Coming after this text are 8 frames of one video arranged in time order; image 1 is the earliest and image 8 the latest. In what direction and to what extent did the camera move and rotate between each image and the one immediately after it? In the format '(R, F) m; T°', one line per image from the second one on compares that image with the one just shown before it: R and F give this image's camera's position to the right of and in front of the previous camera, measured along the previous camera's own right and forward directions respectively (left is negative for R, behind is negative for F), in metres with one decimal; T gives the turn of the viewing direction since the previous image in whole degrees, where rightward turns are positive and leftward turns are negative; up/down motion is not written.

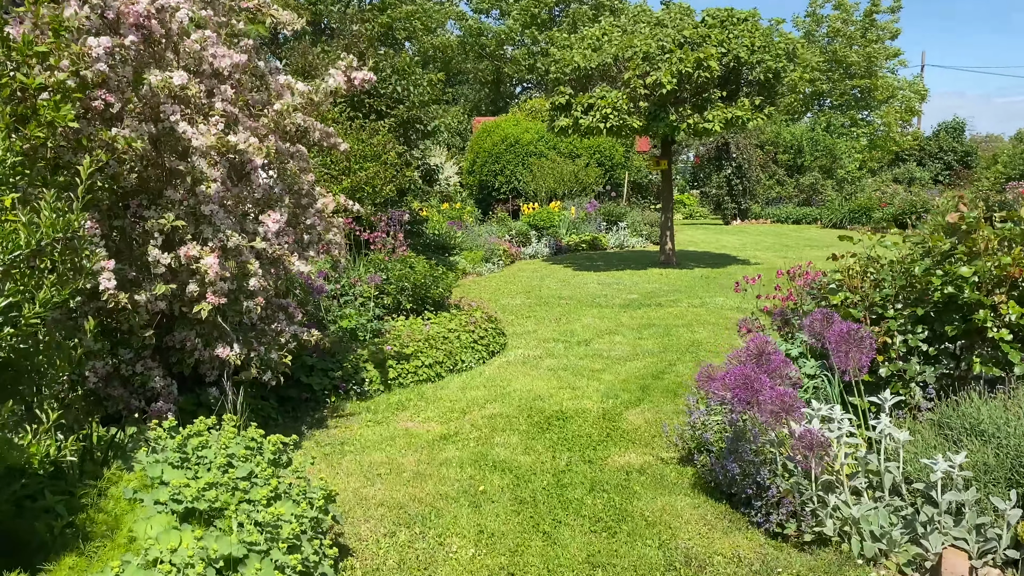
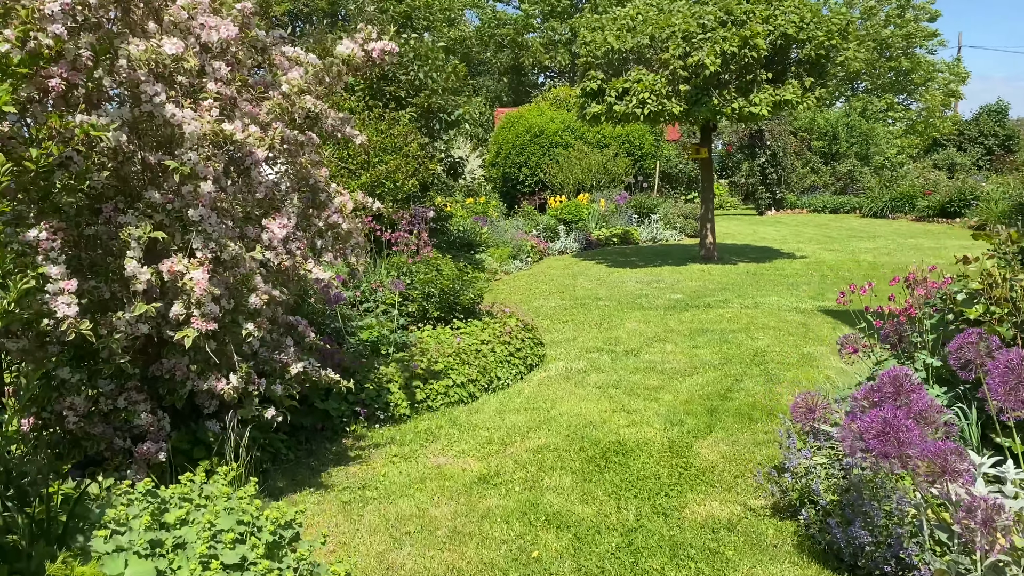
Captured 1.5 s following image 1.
(-0.1, +0.7) m; -1°
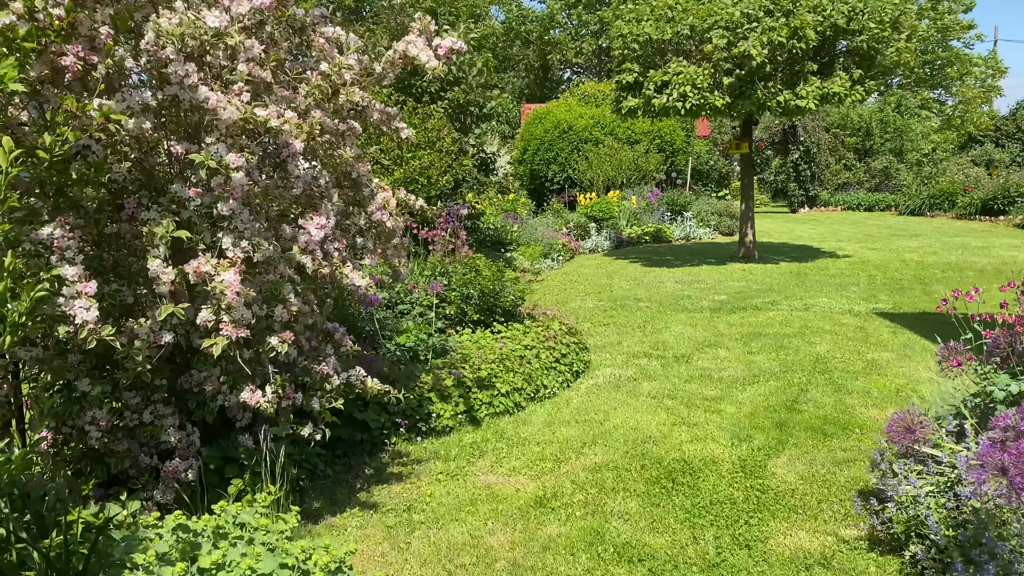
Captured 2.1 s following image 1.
(-0.1, +0.3) m; -1°
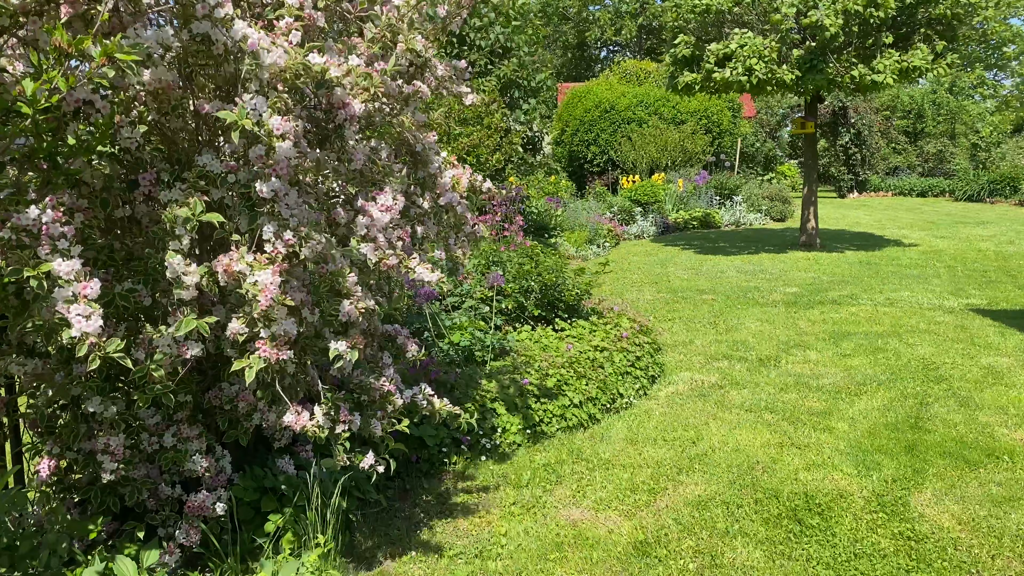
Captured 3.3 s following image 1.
(-0.2, +0.6) m; -2°
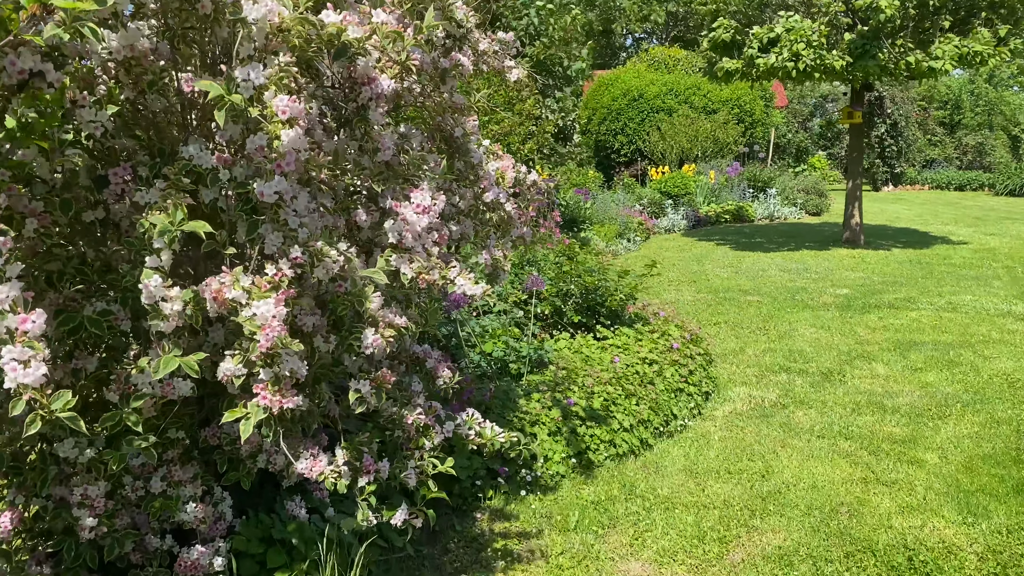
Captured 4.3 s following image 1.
(-0.1, +0.4) m; -1°
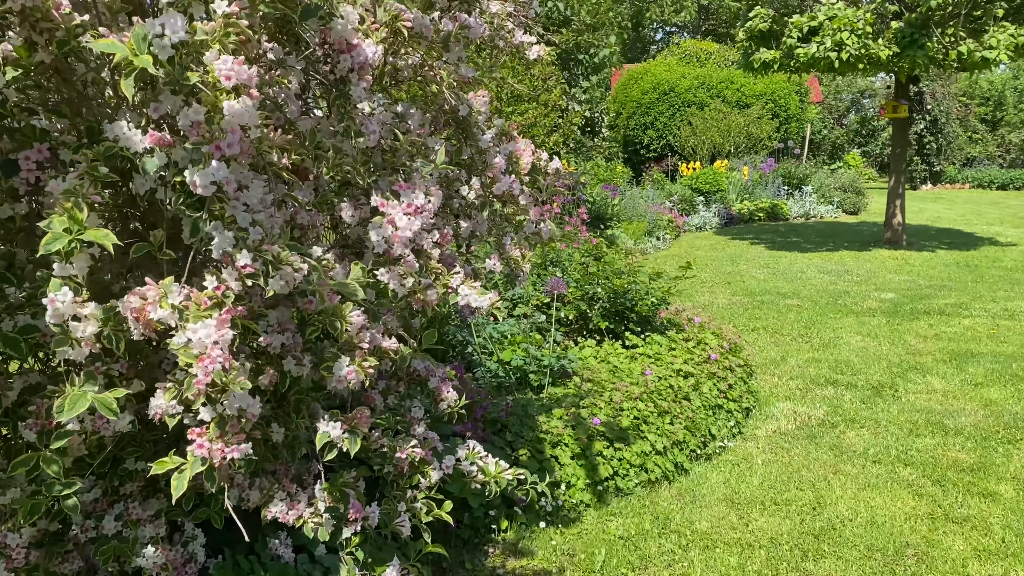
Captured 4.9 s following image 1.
(0.0, +0.3) m; -2°
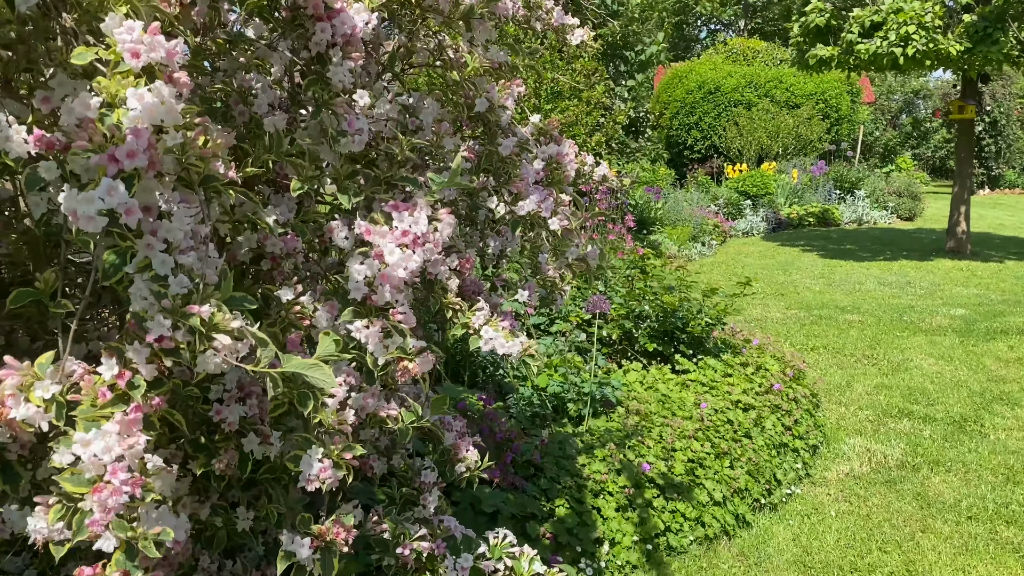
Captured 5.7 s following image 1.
(0.0, +0.4) m; -2°
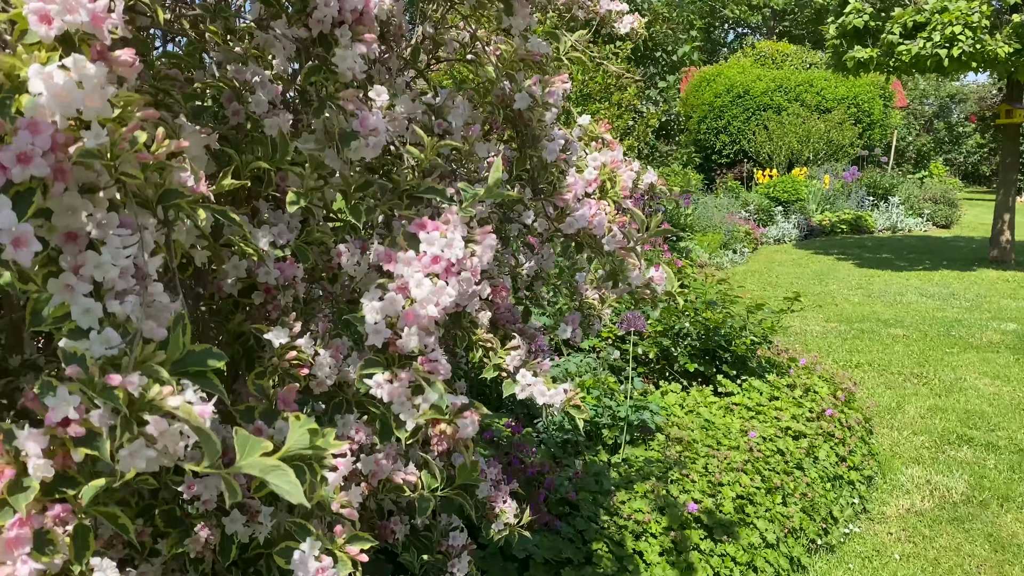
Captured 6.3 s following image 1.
(0.0, +0.2) m; -1°
